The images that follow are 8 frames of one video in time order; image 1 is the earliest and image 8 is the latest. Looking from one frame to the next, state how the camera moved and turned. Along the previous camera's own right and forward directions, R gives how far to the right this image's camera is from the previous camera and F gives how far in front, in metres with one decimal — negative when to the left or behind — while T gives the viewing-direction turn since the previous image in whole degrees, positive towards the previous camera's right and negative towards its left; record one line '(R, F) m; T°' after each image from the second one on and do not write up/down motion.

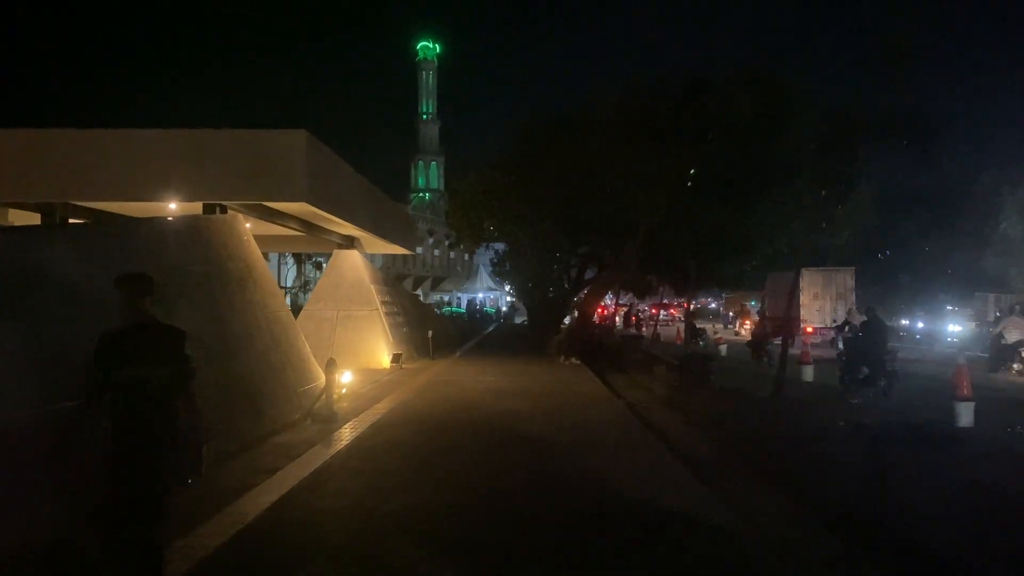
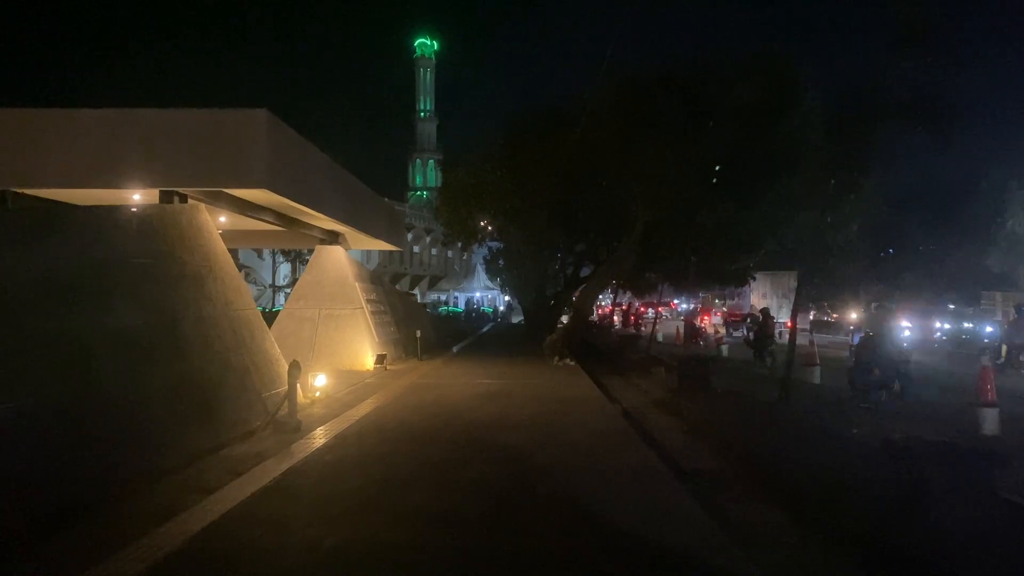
(+0.2, +1.1) m; 0°
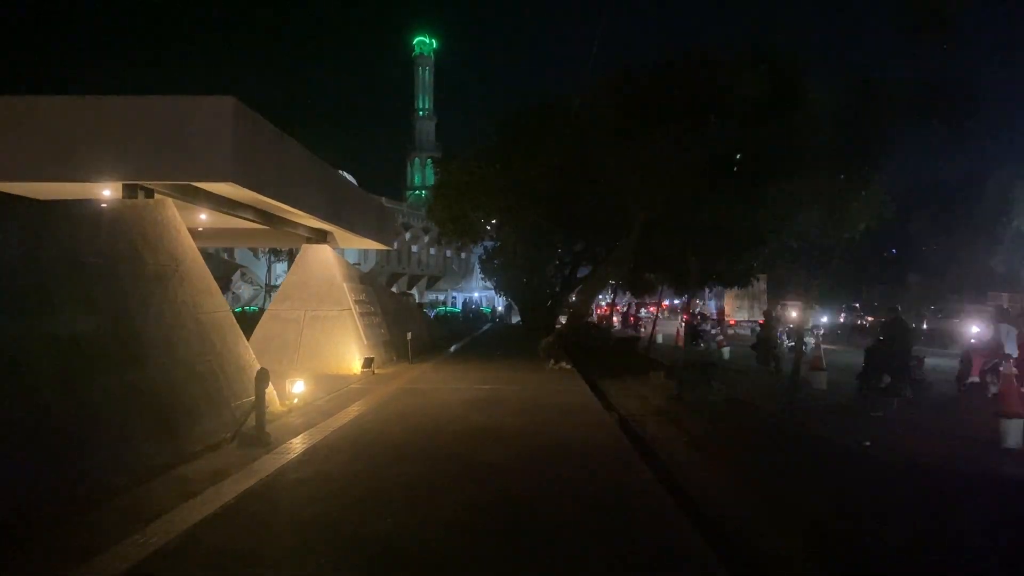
(+0.2, +0.8) m; 0°
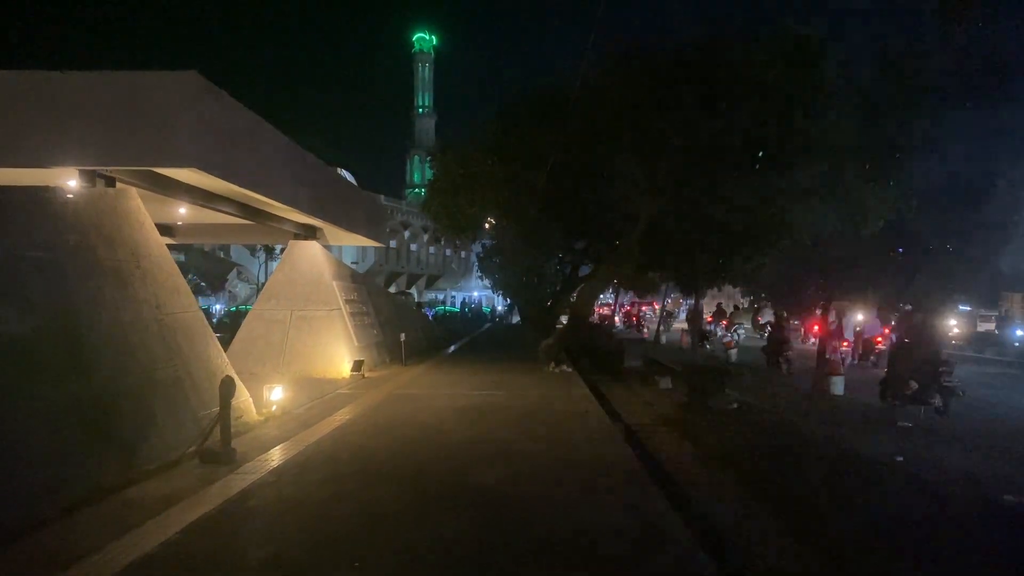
(+0.1, +1.1) m; 0°
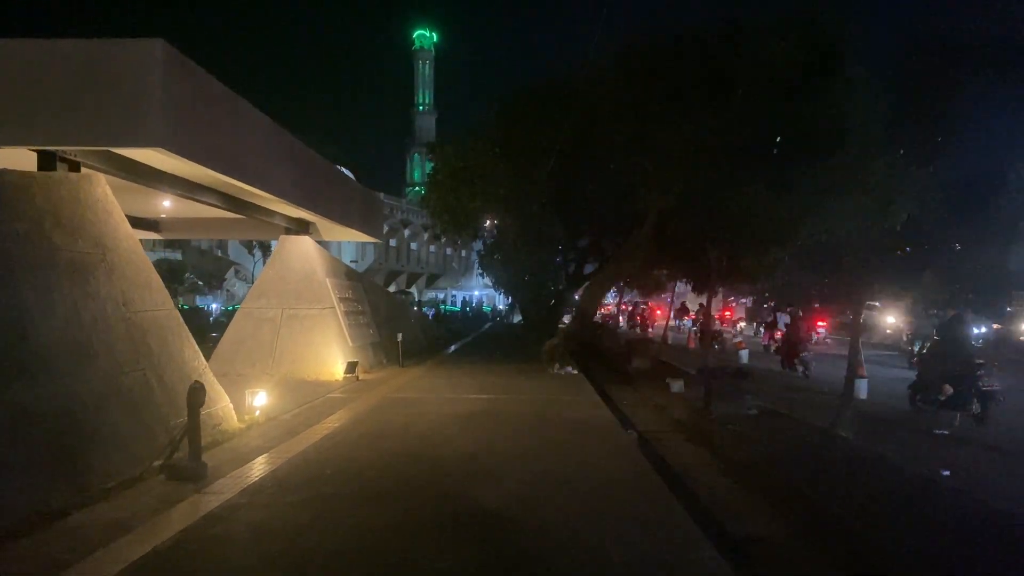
(0.0, +1.0) m; 0°
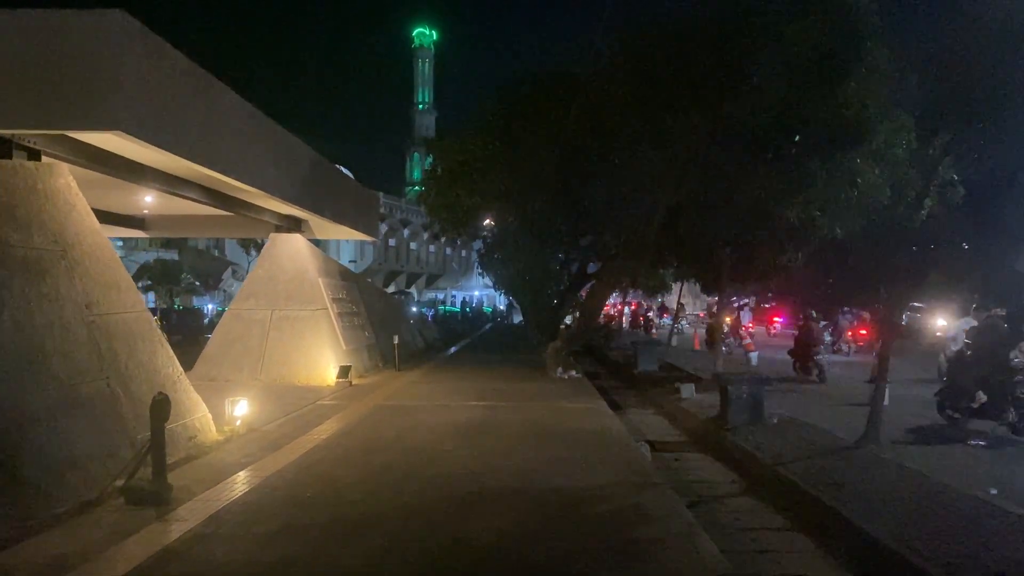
(0.0, +0.9) m; 0°
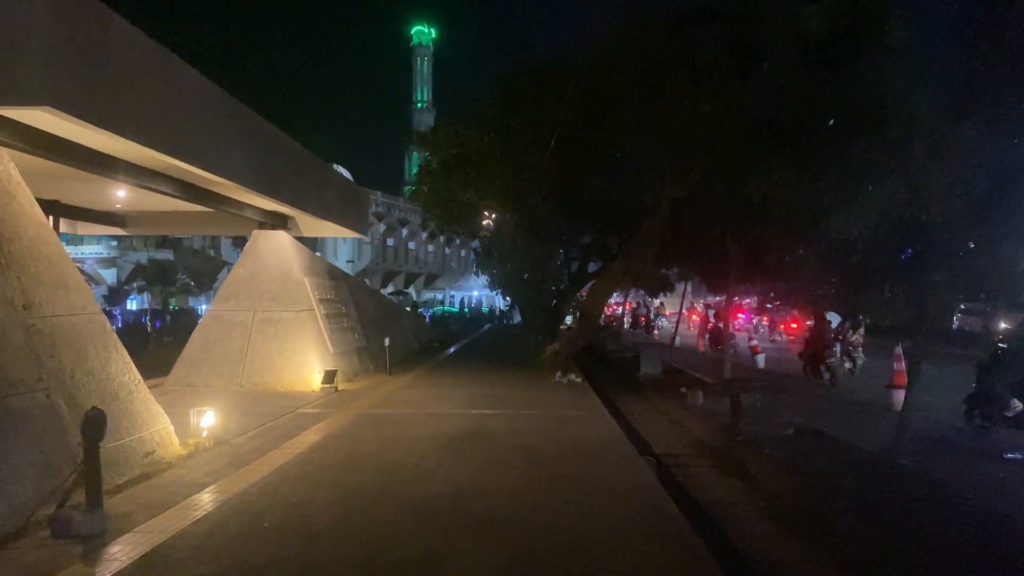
(+0.1, +1.0) m; 0°
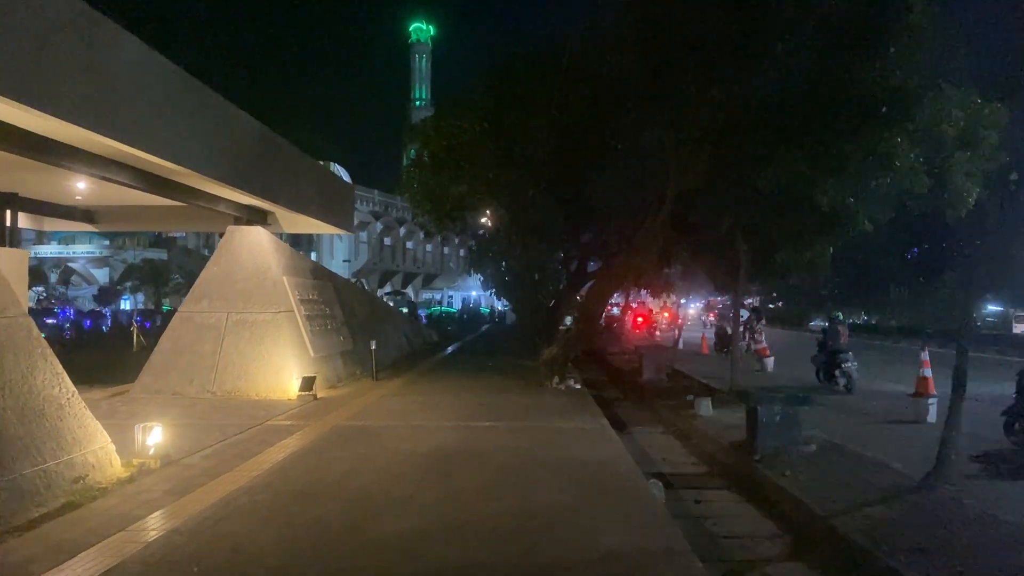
(+0.1, +1.2) m; 0°
